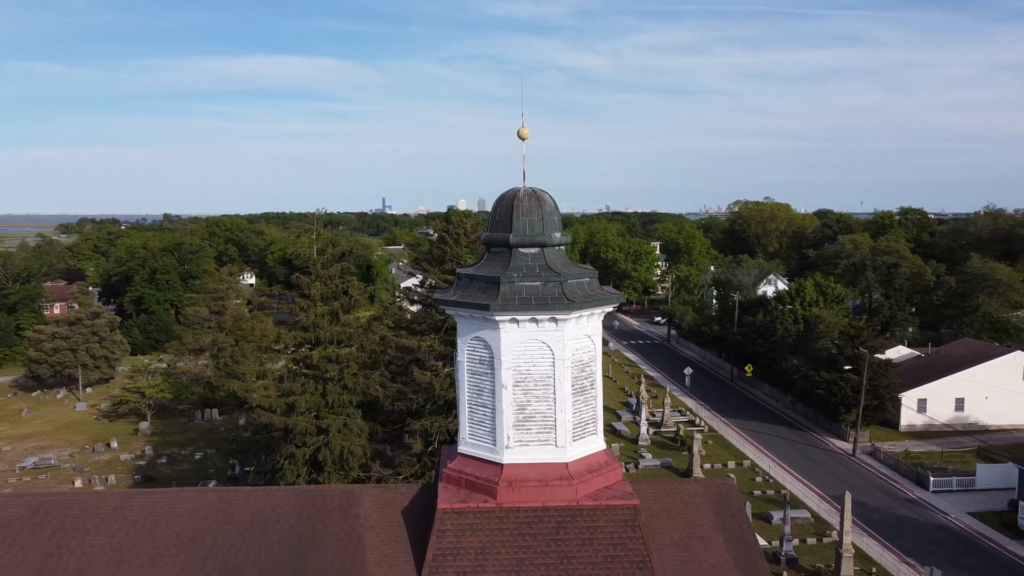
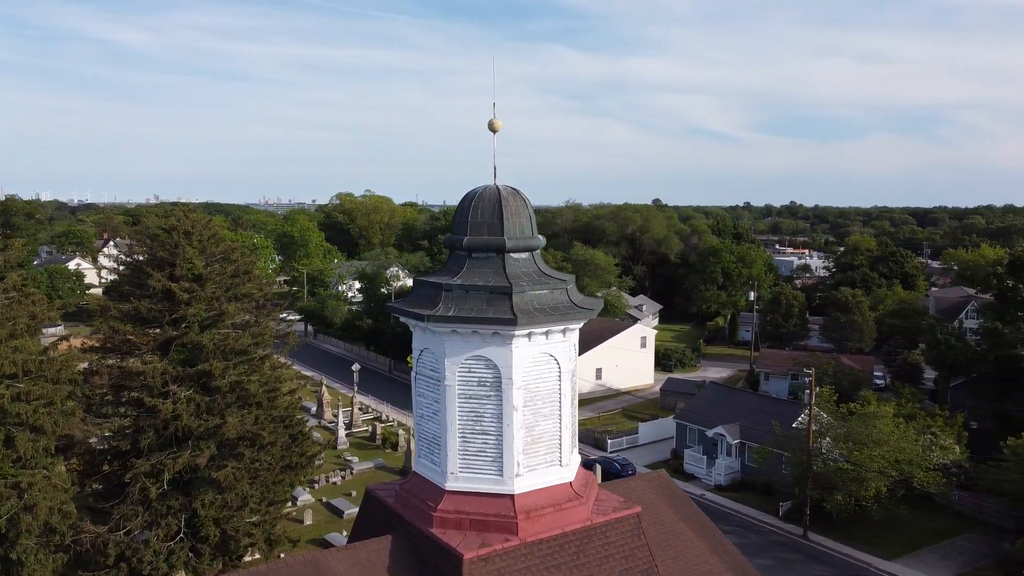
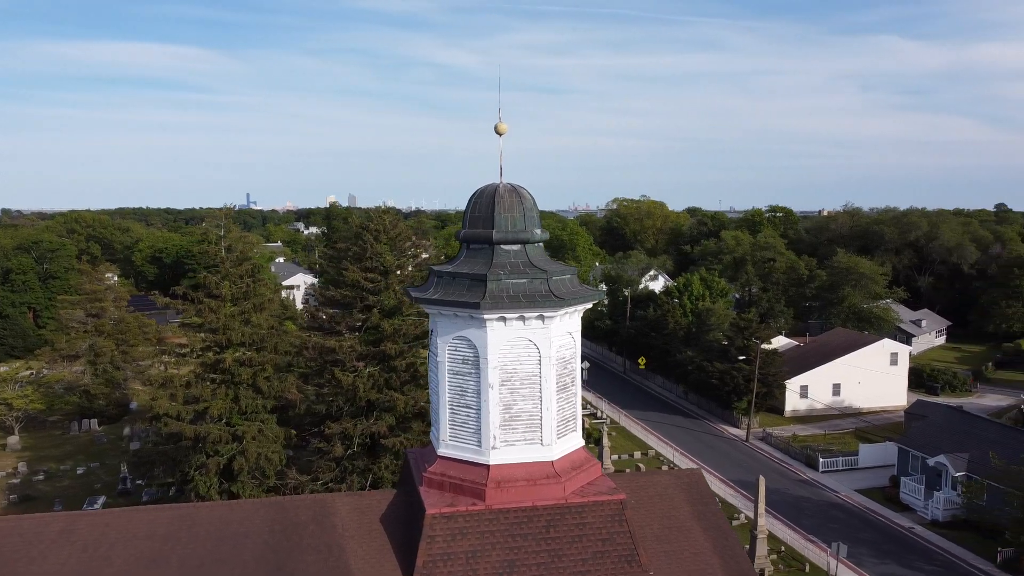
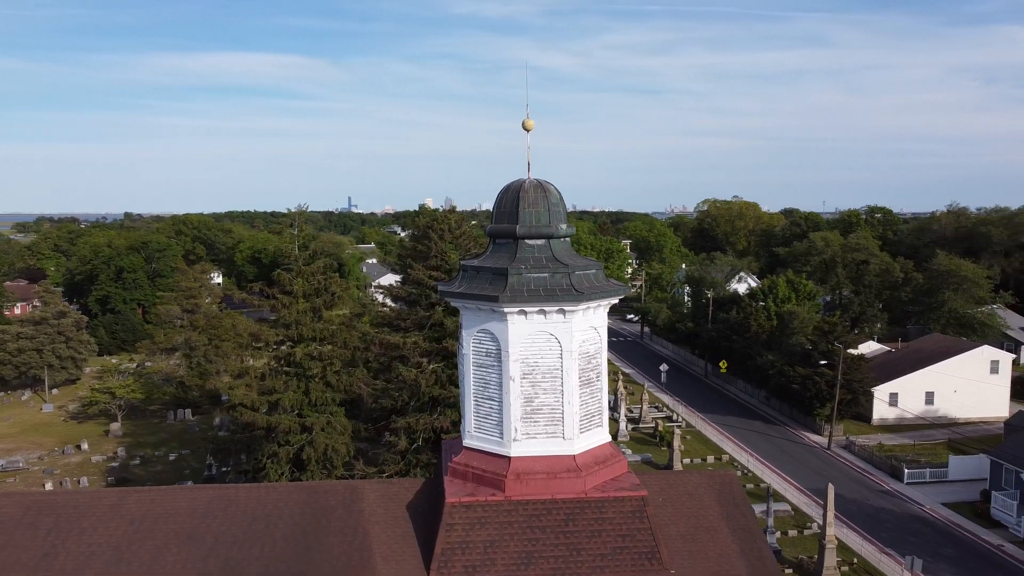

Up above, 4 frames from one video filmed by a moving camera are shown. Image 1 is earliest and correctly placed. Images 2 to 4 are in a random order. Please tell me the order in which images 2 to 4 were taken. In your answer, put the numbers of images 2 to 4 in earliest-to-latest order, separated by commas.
4, 3, 2
